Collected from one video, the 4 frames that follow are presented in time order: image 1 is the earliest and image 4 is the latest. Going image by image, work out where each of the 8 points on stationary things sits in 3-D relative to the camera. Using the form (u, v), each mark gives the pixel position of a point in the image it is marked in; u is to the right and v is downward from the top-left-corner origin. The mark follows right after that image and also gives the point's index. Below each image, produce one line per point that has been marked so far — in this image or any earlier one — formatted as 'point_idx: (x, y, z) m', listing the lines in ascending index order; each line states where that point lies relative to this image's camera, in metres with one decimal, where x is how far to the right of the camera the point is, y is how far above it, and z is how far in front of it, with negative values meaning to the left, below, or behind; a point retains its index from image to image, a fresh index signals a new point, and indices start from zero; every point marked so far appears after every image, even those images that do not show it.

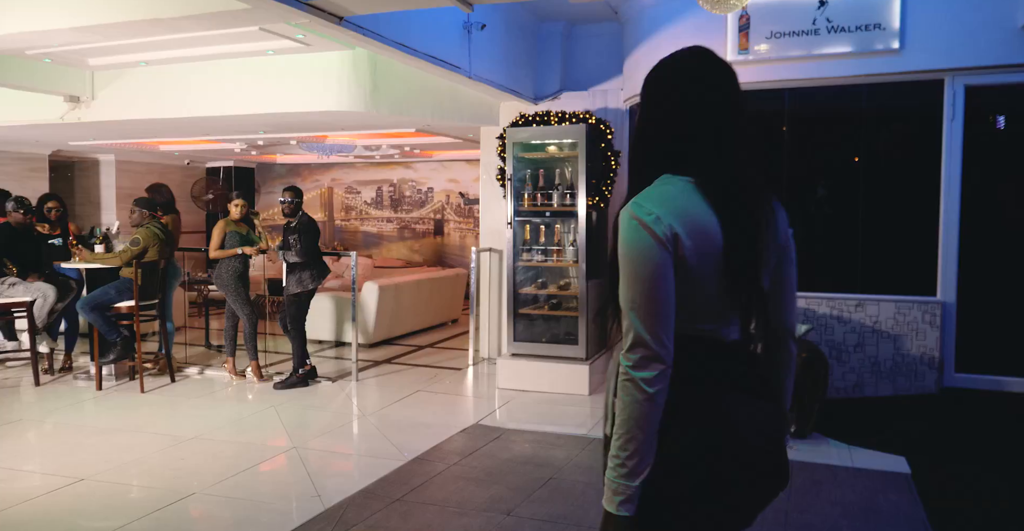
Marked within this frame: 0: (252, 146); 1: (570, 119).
0: (-3.4, +1.6, +9.8) m
1: (+0.5, +1.2, +6.2) m
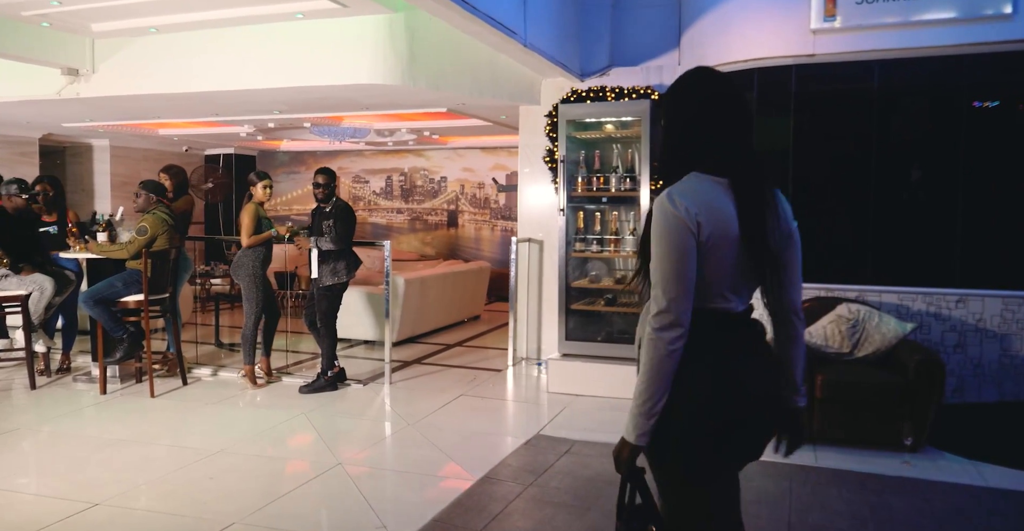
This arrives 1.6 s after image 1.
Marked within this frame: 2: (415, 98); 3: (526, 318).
0: (-3.1, +1.7, +9.1) m
1: (+0.9, +1.3, +5.6) m
2: (-0.8, +1.4, +6.3) m
3: (+0.1, -0.5, +6.8) m
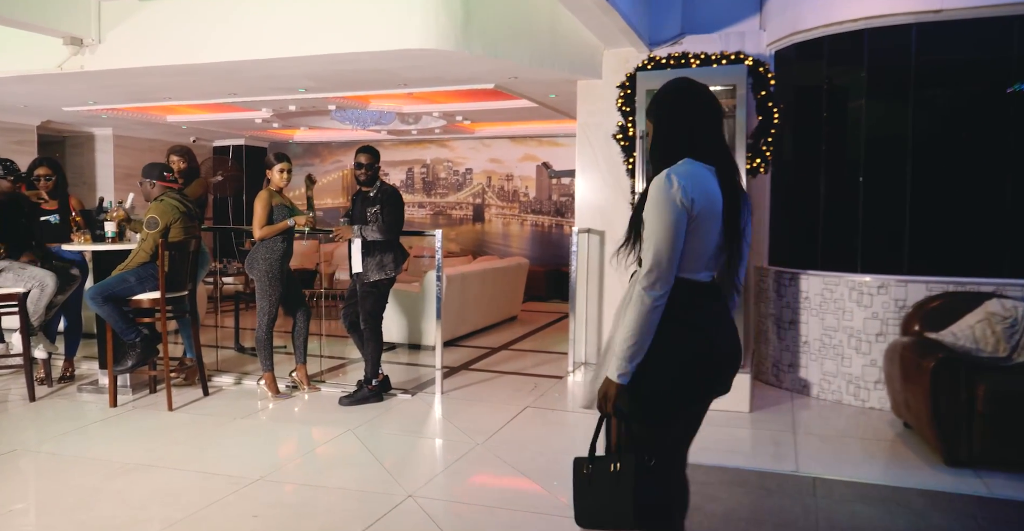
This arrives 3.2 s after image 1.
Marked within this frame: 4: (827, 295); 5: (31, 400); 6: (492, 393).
0: (-2.6, +1.7, +8.4) m
1: (+1.3, +1.3, +4.9) m
2: (-0.4, +1.5, +5.6) m
3: (+0.6, -0.4, +6.1) m
4: (+2.1, -0.2, +5.0) m
5: (-3.3, -0.9, +5.1) m
6: (-0.1, -0.9, +5.3) m
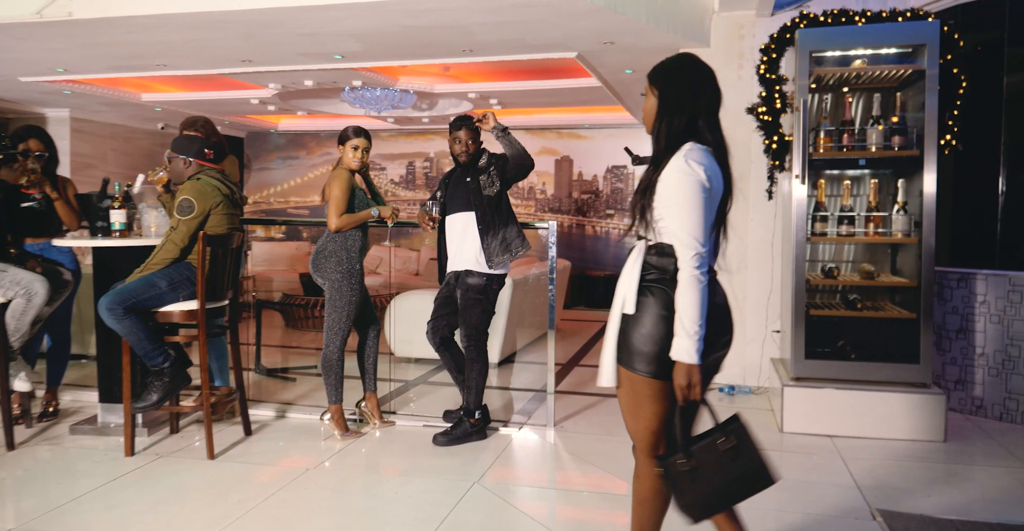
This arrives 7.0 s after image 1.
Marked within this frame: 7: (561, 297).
0: (-2.2, +1.7, +7.2) m
1: (+2.1, +1.4, +4.1) m
2: (+0.3, +1.5, +4.6) m
3: (+1.2, -0.4, +5.2) m
4: (+2.8, -0.2, +4.2) m
5: (-2.5, -0.9, +3.8) m
6: (+0.6, -0.9, +4.3) m
7: (+0.5, -0.3, +7.3) m
